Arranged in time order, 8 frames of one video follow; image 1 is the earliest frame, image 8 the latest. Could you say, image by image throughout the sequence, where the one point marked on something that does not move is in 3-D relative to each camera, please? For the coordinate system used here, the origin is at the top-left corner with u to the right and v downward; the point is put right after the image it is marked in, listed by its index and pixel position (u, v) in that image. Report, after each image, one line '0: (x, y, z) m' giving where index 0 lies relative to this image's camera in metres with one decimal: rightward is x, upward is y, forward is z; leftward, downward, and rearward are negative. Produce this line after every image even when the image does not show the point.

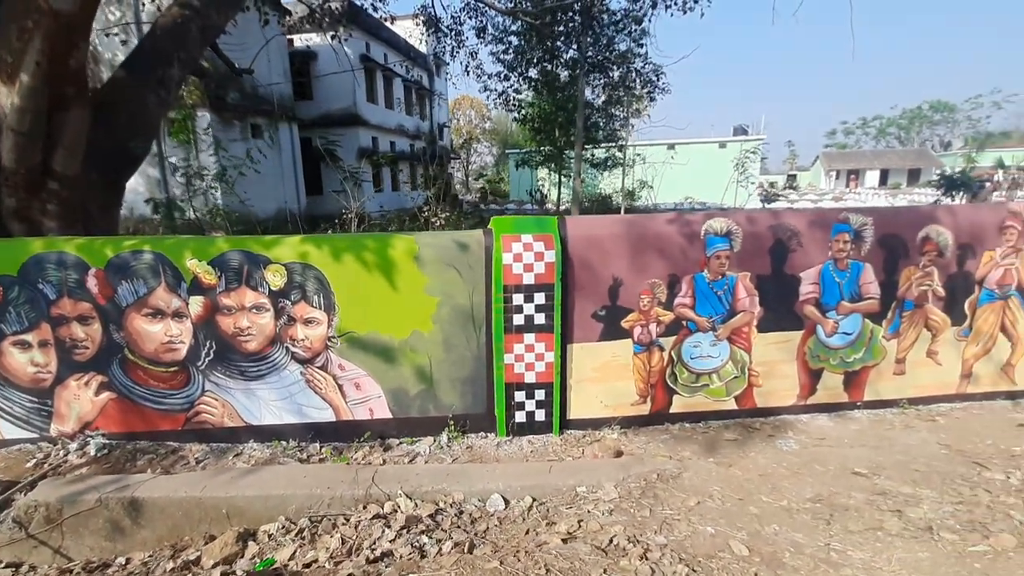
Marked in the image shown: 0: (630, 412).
0: (+0.9, -0.9, +3.7) m
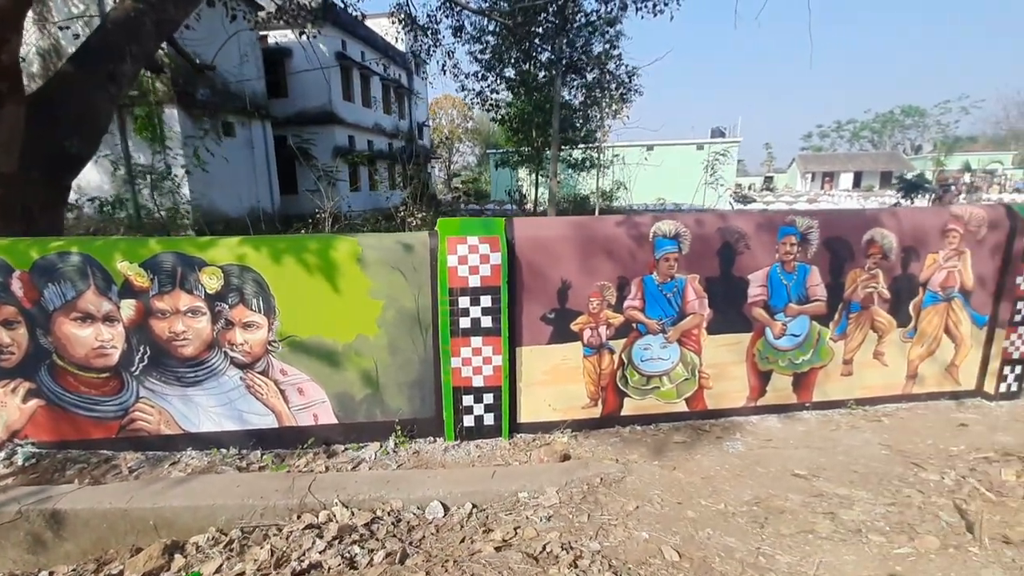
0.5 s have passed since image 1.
0: (+0.5, -0.9, +3.7) m
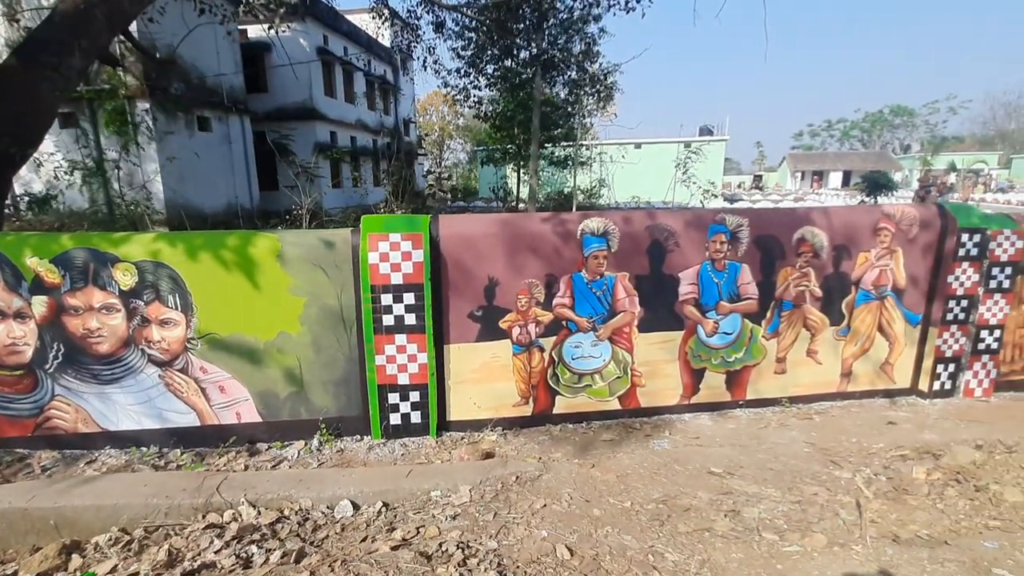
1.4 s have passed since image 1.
0: (0.0, -0.9, +3.7) m
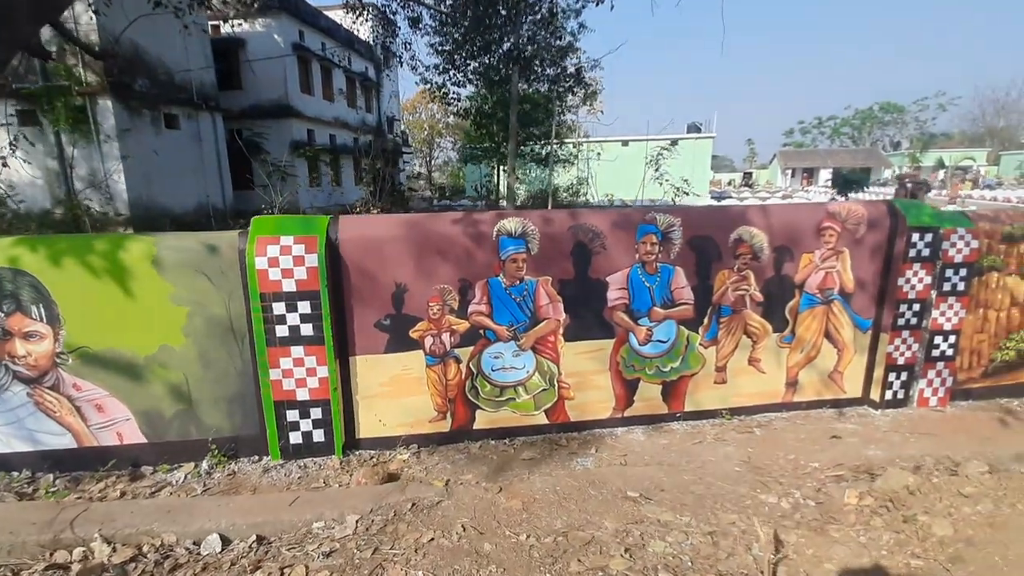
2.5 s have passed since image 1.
0: (-0.6, -1.0, +3.4) m
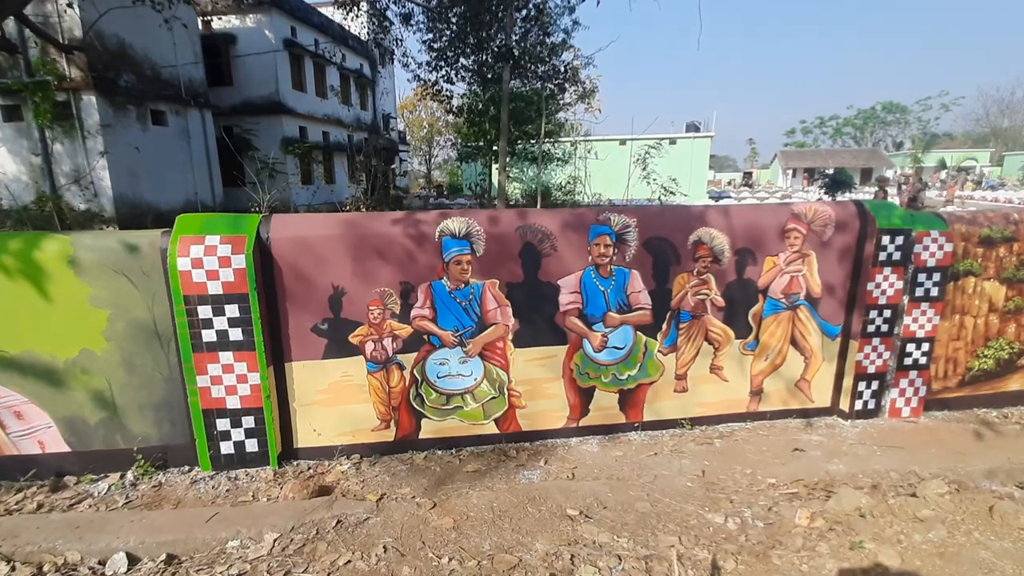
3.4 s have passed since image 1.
0: (-0.9, -1.0, +3.2) m
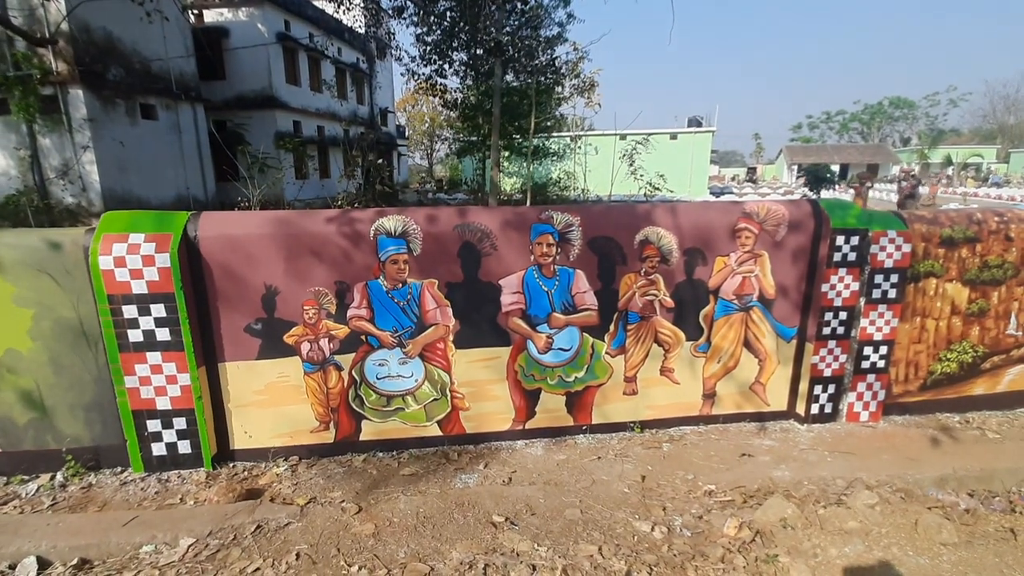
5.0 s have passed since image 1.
0: (-1.3, -1.0, +3.2) m
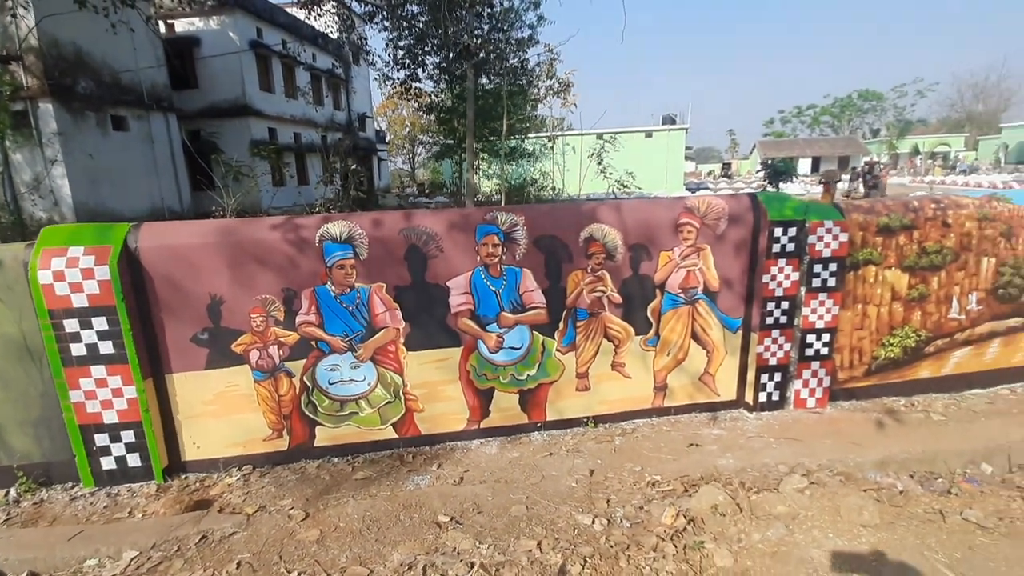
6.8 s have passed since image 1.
0: (-1.6, -1.0, +3.2) m
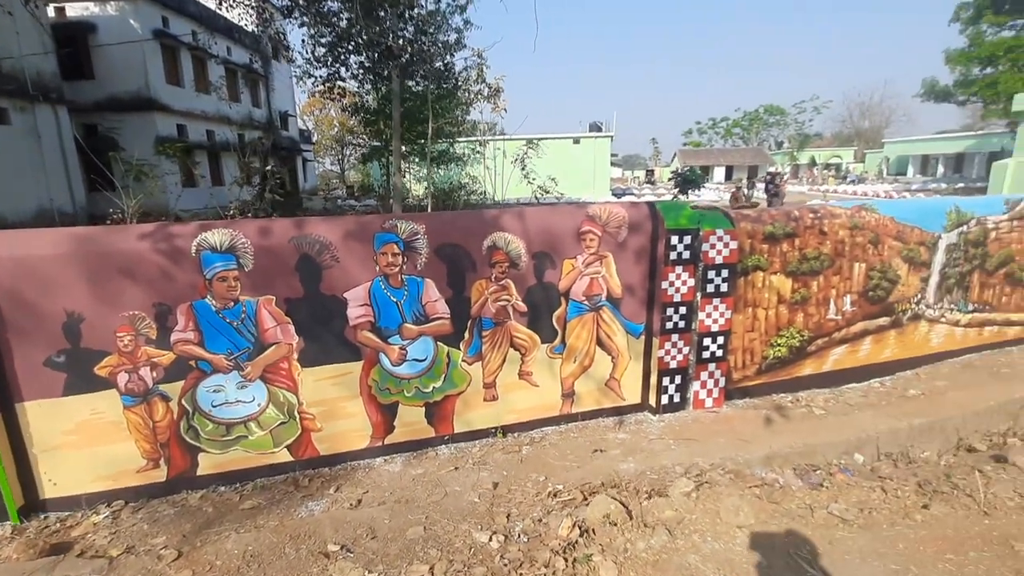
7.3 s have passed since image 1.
0: (-2.2, -1.1, +2.9) m
